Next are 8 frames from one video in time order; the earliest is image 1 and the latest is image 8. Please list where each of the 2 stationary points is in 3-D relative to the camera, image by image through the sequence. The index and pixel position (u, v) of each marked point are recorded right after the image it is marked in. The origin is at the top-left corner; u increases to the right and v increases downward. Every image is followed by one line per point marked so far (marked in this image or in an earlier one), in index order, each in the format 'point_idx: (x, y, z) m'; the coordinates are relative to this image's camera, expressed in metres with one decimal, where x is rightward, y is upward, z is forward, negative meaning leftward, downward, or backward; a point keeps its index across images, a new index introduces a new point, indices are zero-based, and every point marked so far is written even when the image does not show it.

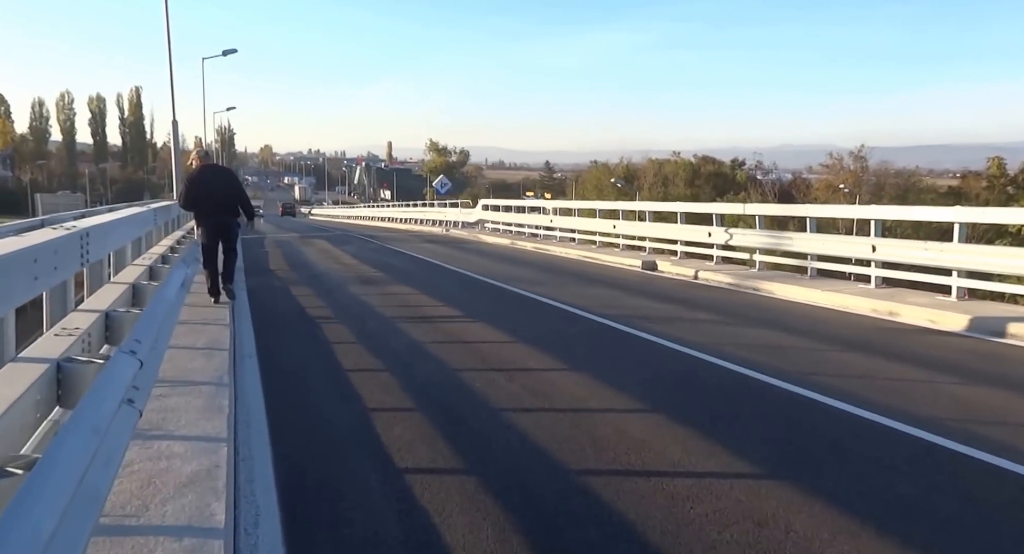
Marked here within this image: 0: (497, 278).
0: (-0.2, 0.0, +16.3) m
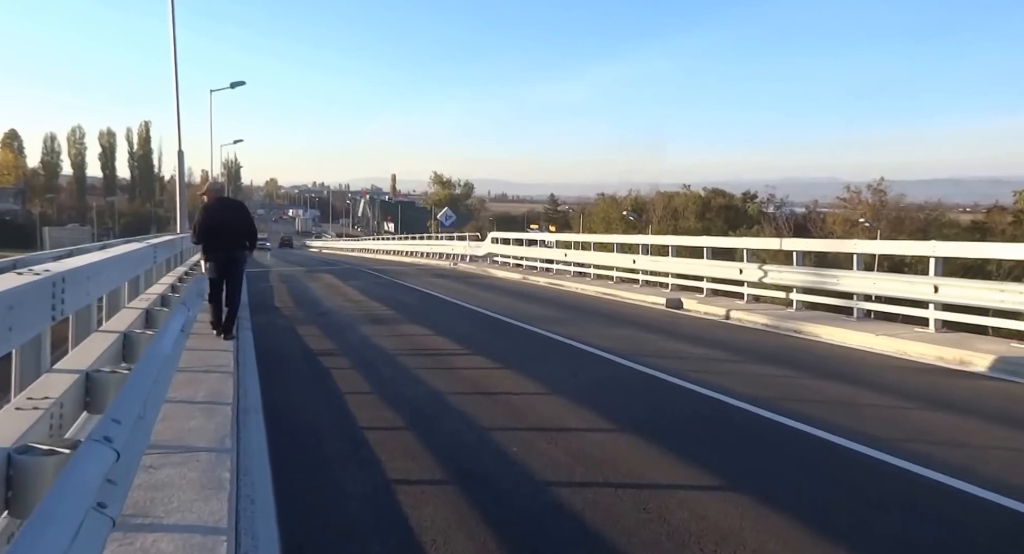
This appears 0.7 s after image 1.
0: (+0.1, -0.7, +15.4) m
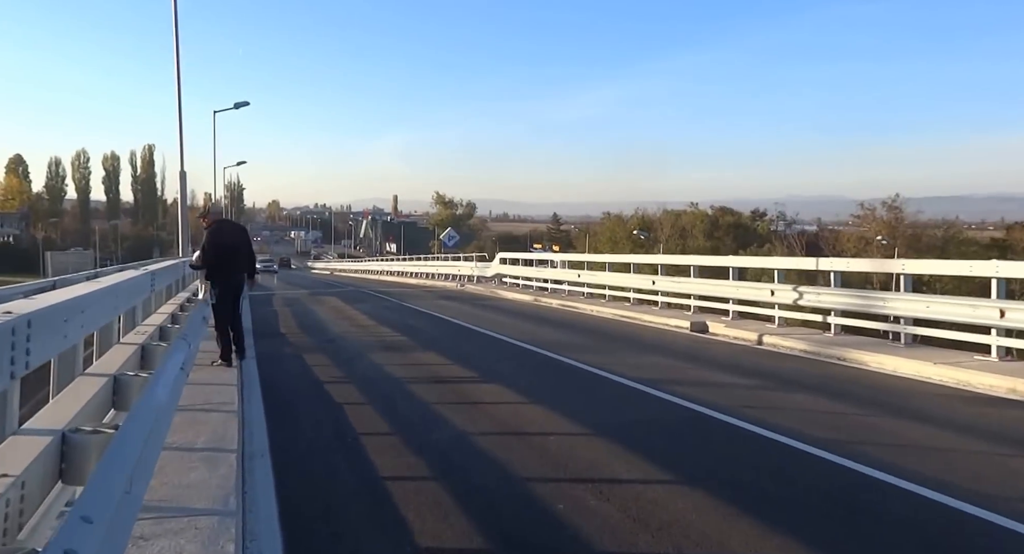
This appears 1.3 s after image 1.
0: (+0.4, -1.1, +14.6) m
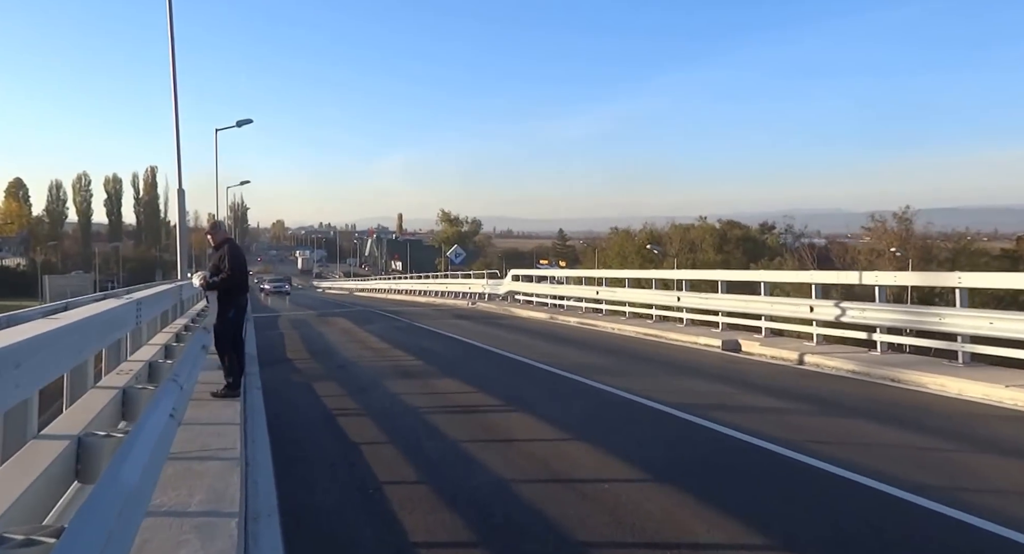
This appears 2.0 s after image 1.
0: (+0.8, -1.4, +13.7) m
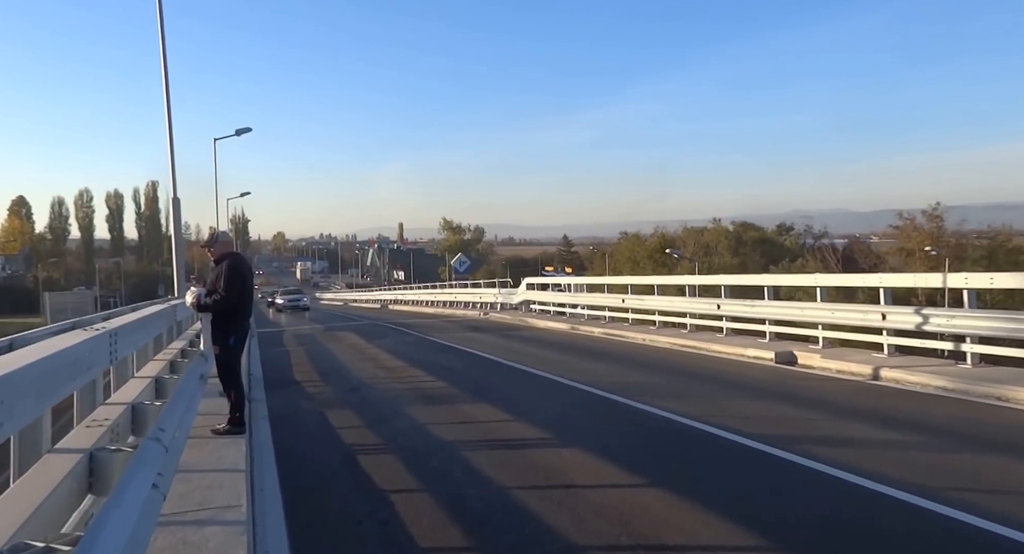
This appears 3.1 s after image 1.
0: (+1.3, -1.6, +12.2) m
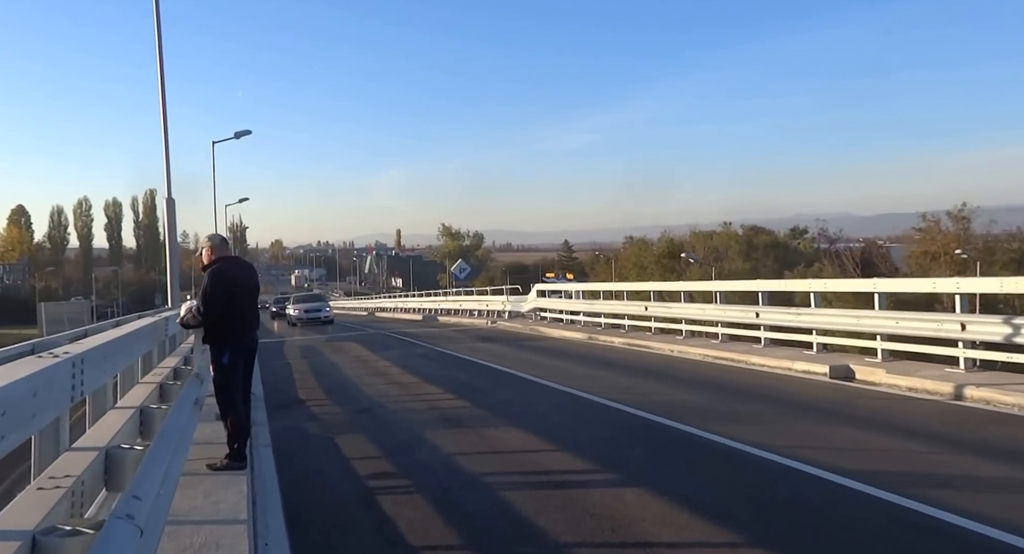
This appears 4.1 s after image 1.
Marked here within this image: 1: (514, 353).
0: (+1.7, -1.6, +10.8) m
1: (+0.1, -1.7, +18.7) m
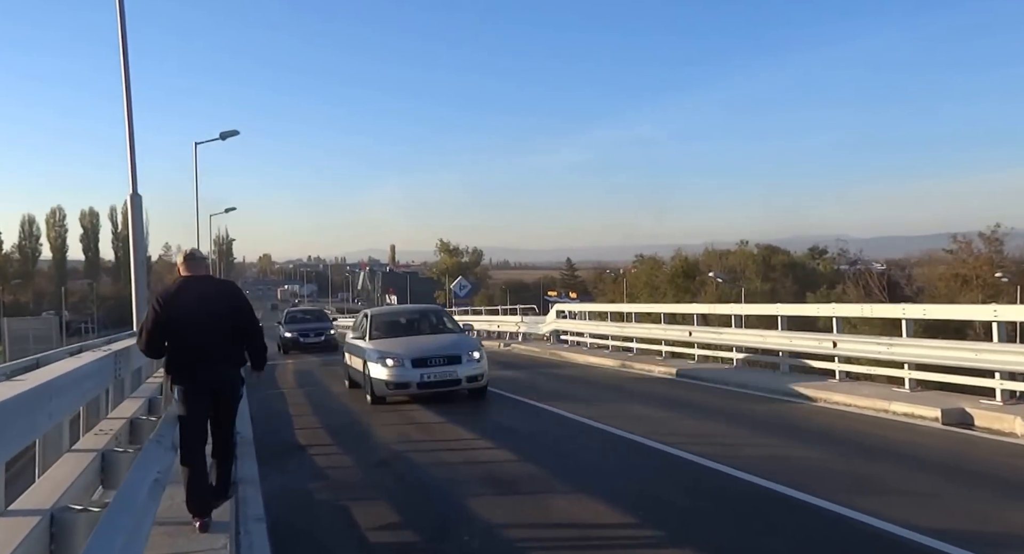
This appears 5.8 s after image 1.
0: (+2.3, -1.9, +8.6) m
1: (+0.6, -2.1, +16.4) m
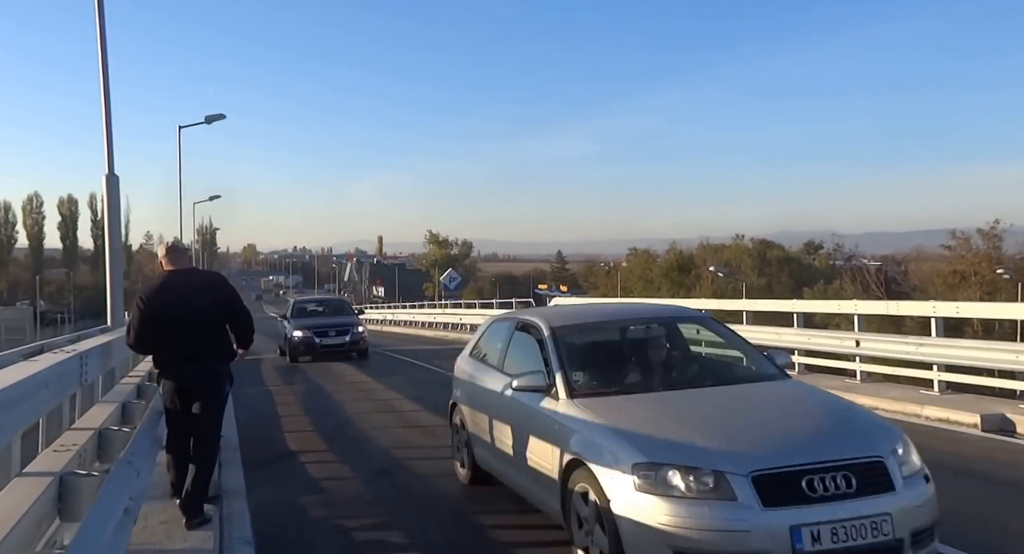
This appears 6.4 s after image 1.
0: (+2.5, -1.8, +7.8) m
1: (+0.6, -1.9, +15.7) m
